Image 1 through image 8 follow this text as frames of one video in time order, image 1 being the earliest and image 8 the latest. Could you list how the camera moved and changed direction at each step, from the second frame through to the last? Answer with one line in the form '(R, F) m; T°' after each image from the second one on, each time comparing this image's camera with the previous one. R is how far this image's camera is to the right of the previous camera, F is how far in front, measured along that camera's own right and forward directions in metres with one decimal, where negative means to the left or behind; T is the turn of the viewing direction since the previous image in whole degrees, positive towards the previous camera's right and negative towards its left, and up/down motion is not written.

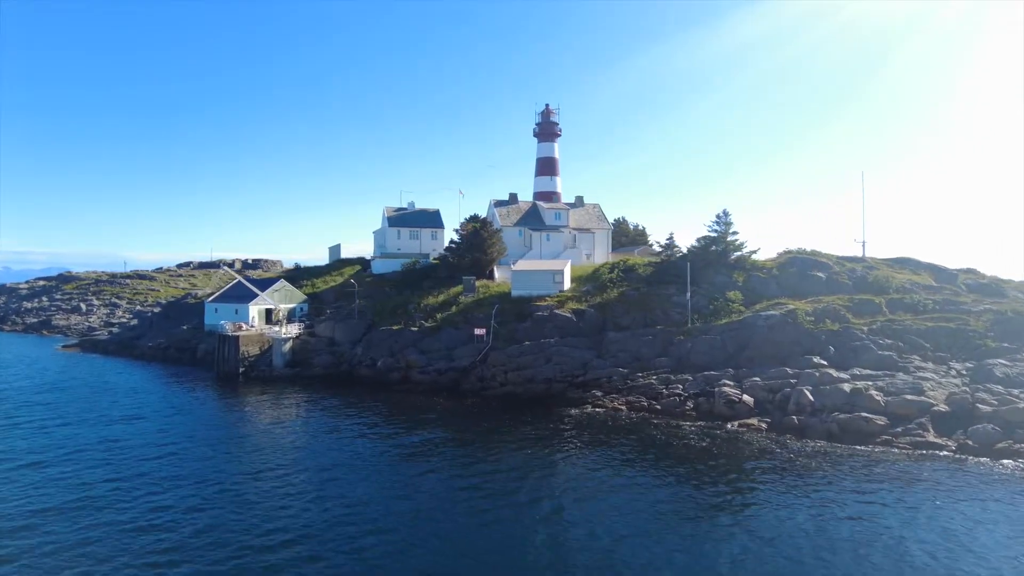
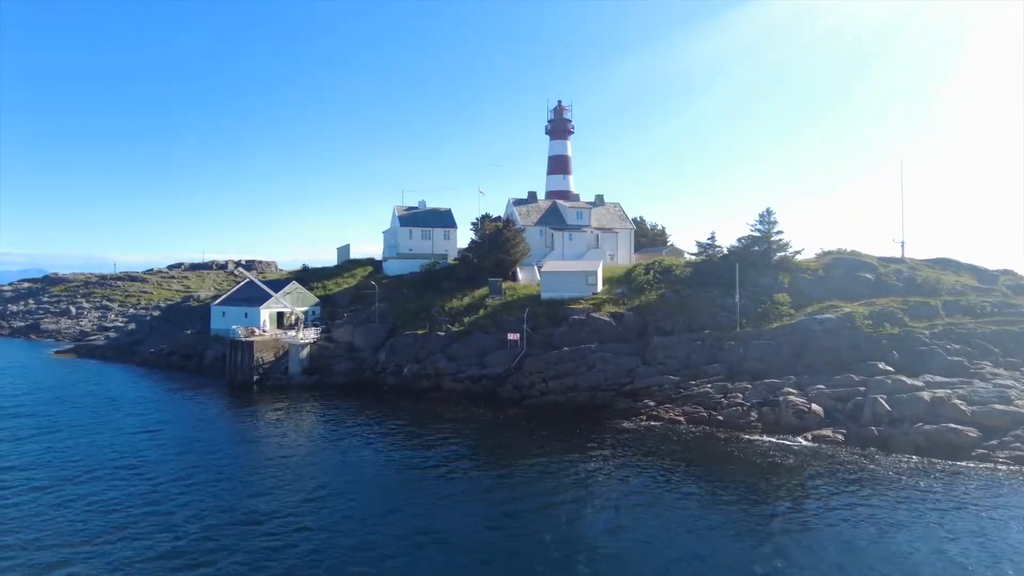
(-3.5, +2.5) m; +1°
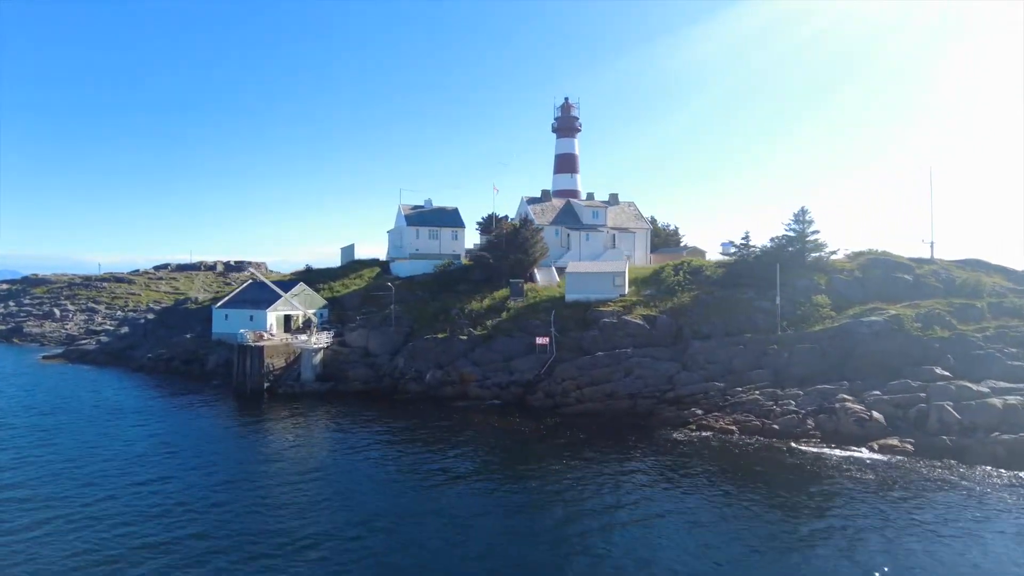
(-3.1, +2.1) m; +2°
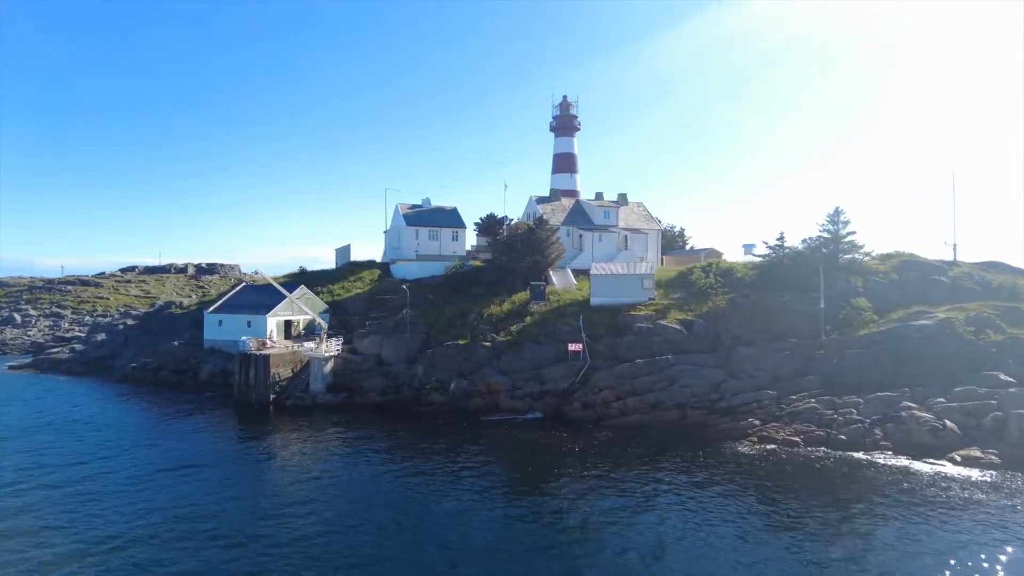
(-4.1, +2.7) m; +3°
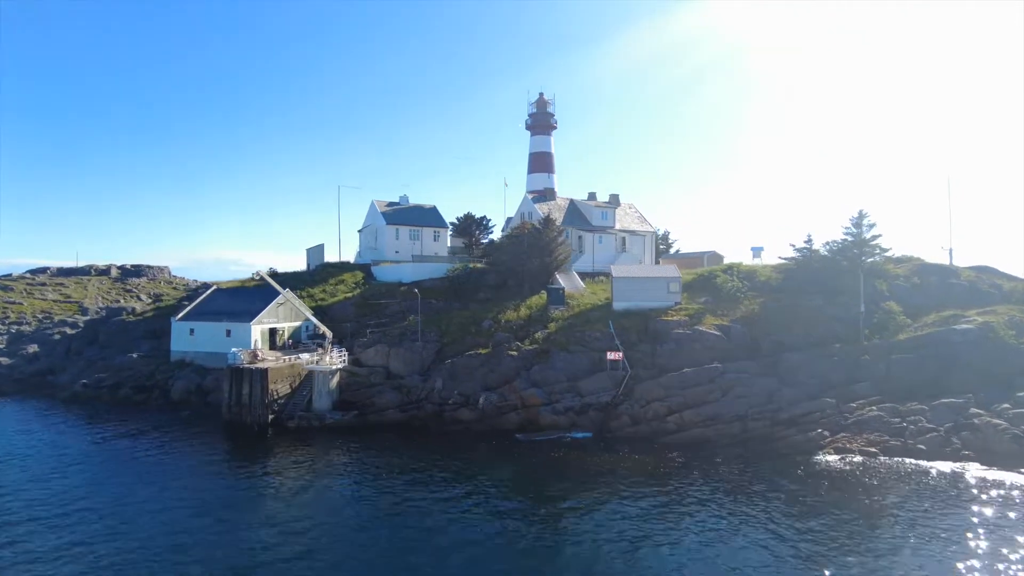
(-6.3, +3.7) m; +7°
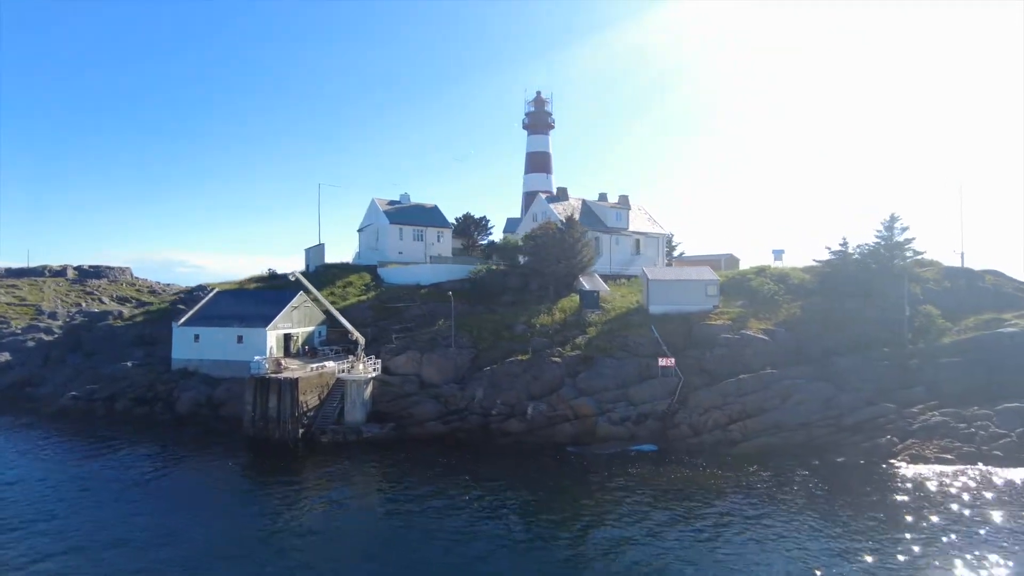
(-5.1, +2.2) m; +4°
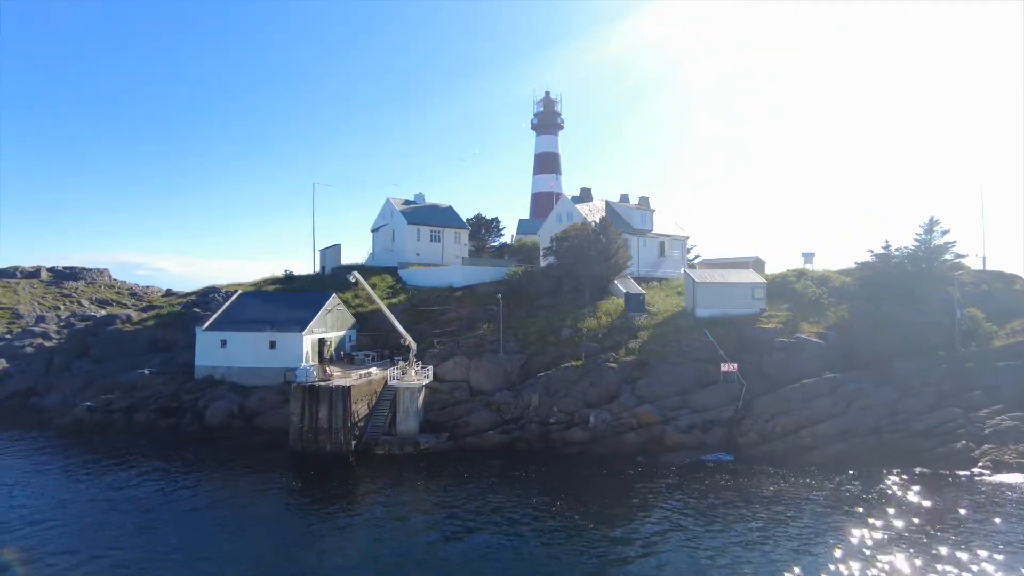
(-4.8, +1.6) m; +3°
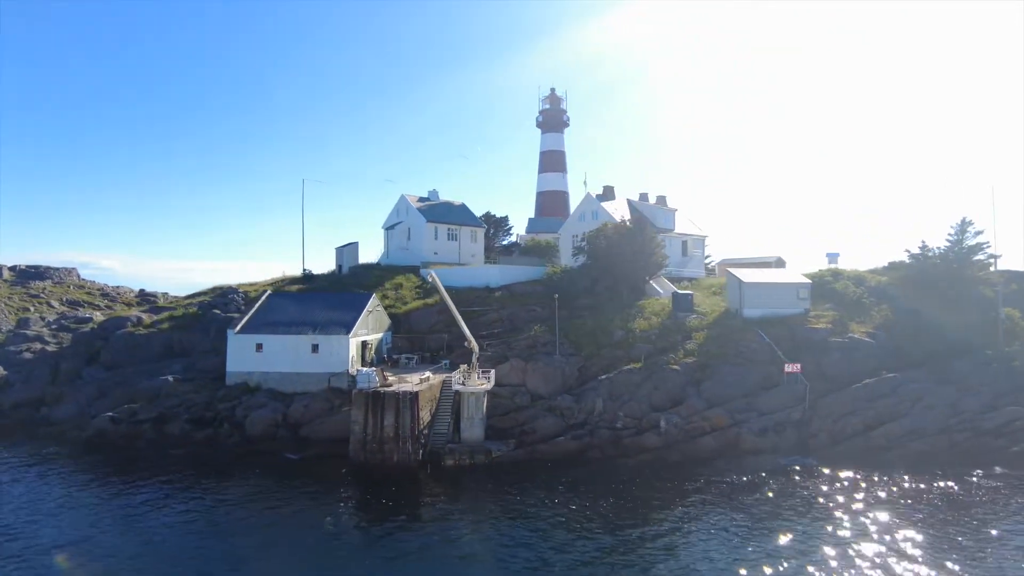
(-5.4, +1.6) m; +4°
